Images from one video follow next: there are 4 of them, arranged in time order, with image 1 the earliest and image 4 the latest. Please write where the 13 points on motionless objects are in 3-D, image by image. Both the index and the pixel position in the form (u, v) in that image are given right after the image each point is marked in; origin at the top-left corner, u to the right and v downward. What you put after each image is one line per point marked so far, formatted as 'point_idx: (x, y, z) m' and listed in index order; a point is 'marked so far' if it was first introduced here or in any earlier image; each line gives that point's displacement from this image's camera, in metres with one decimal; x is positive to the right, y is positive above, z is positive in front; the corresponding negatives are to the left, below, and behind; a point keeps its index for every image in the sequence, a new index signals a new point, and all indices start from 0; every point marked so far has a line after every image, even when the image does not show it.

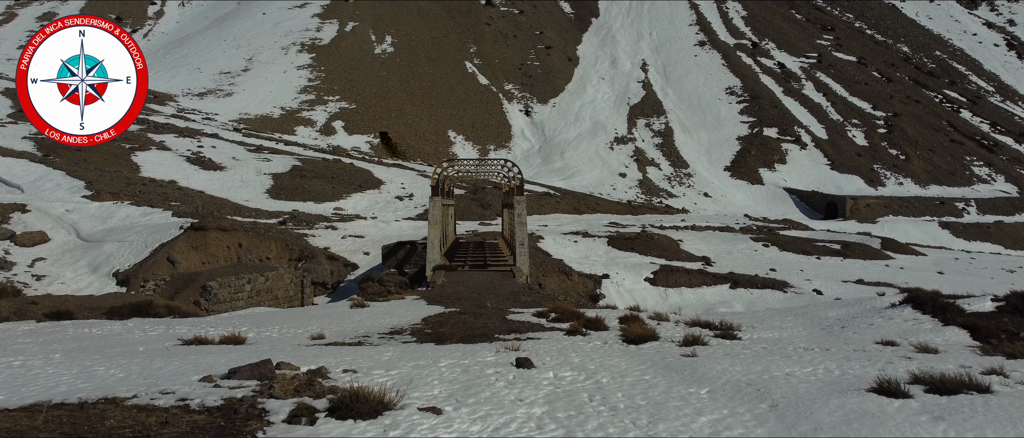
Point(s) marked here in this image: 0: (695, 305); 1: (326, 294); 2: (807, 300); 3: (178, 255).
0: (+6.7, -3.2, +19.6) m
1: (-6.5, -2.6, +18.6) m
2: (+10.7, -2.9, +19.2) m
3: (-11.1, -1.2, +17.8) m
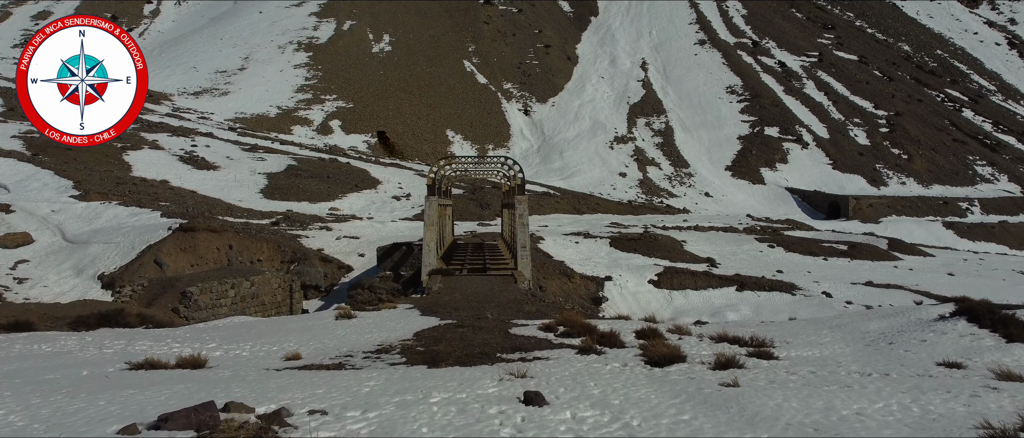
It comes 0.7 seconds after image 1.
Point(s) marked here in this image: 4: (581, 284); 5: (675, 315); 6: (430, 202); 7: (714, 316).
0: (+6.7, -3.2, +19.0) m
1: (-6.5, -2.6, +18.0) m
2: (+10.7, -2.9, +18.6) m
3: (-11.1, -1.2, +17.1) m
4: (+2.5, -2.4, +19.5) m
5: (+5.7, -3.4, +18.6) m
6: (-1.9, +0.4, +12.3) m
7: (+6.9, -3.3, +18.3) m
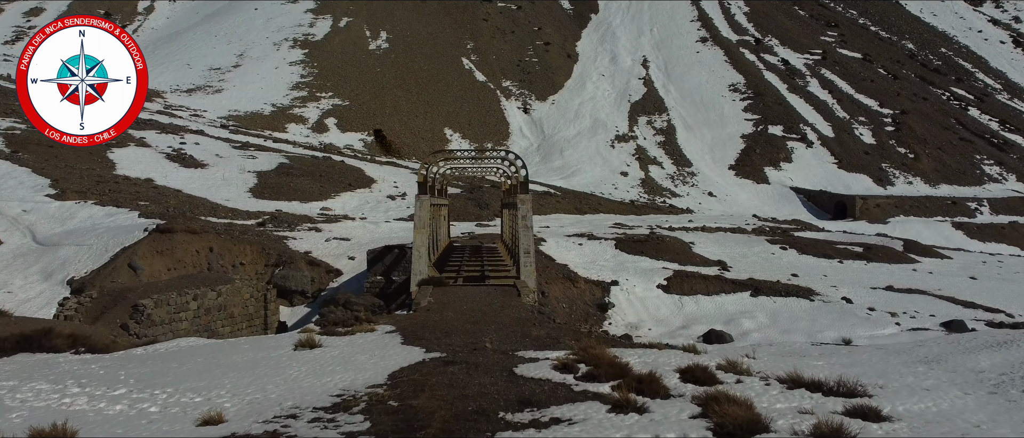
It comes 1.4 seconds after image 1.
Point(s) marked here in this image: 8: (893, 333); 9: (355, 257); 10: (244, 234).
0: (+6.7, -3.2, +17.8) m
1: (-6.5, -2.7, +16.7) m
2: (+10.7, -3.0, +17.5) m
3: (-11.0, -1.2, +15.9) m
4: (+2.5, -2.4, +18.3) m
5: (+5.7, -3.4, +17.4) m
6: (-1.9, +0.4, +11.1) m
7: (+6.9, -3.3, +17.1) m
8: (+11.2, -3.4, +15.8) m
9: (-5.7, -1.4, +19.4) m
10: (-9.6, -0.6, +19.2) m
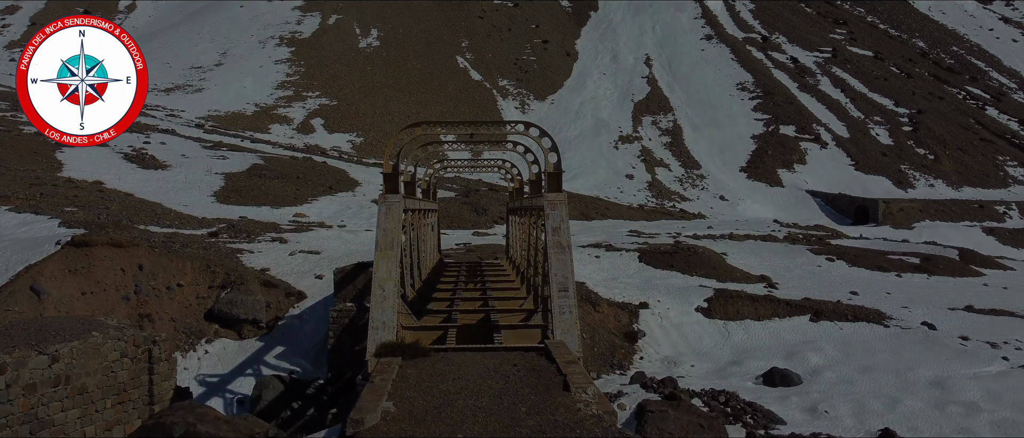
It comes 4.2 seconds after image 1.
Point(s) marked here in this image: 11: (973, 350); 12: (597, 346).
0: (+6.9, -3.4, +14.4) m
1: (-6.3, -2.9, +13.2) m
2: (+10.9, -3.2, +14.0) m
3: (-10.8, -1.5, +12.3) m
4: (+2.7, -2.6, +14.8) m
5: (+5.9, -3.6, +13.9) m
6: (-1.7, +0.2, +7.6) m
7: (+7.1, -3.5, +13.6) m
8: (+11.4, -3.5, +12.4) m
9: (-5.5, -1.6, +15.9) m
10: (-9.5, -0.8, +15.6) m
11: (+11.7, -3.3, +13.6) m
12: (+2.1, -3.2, +13.2) m
